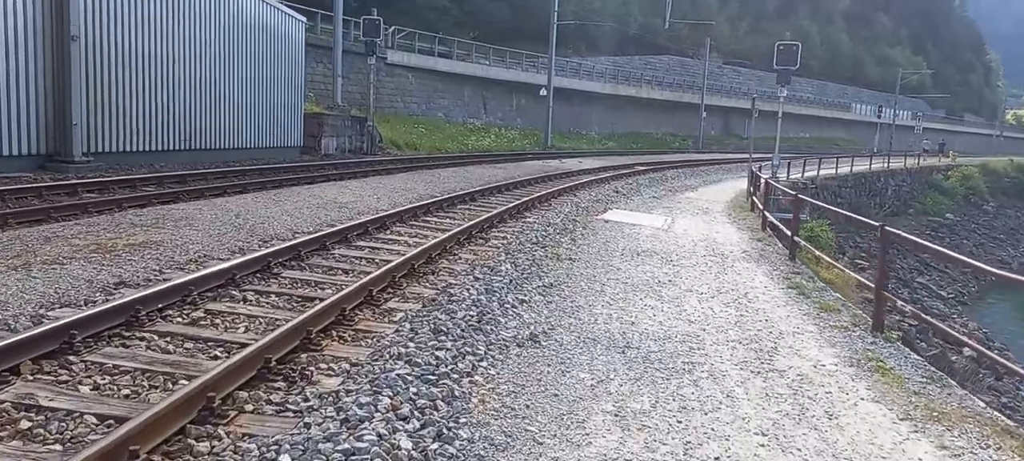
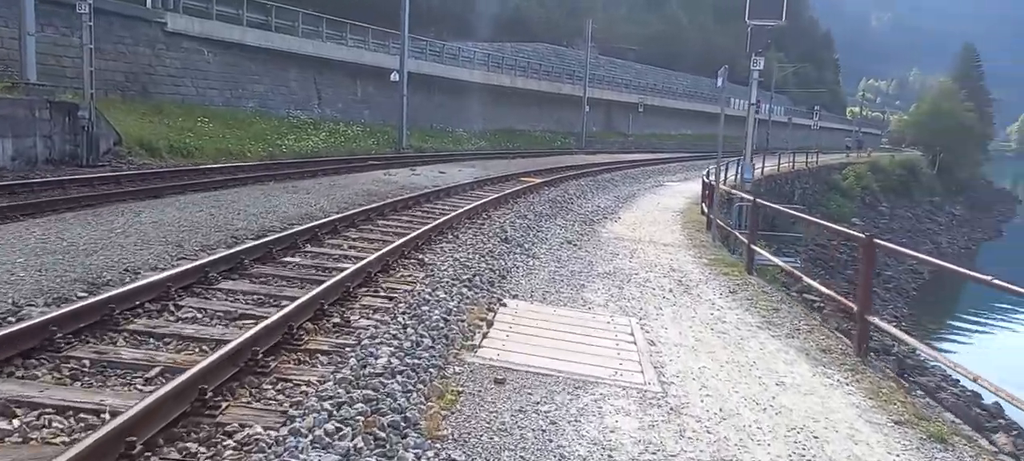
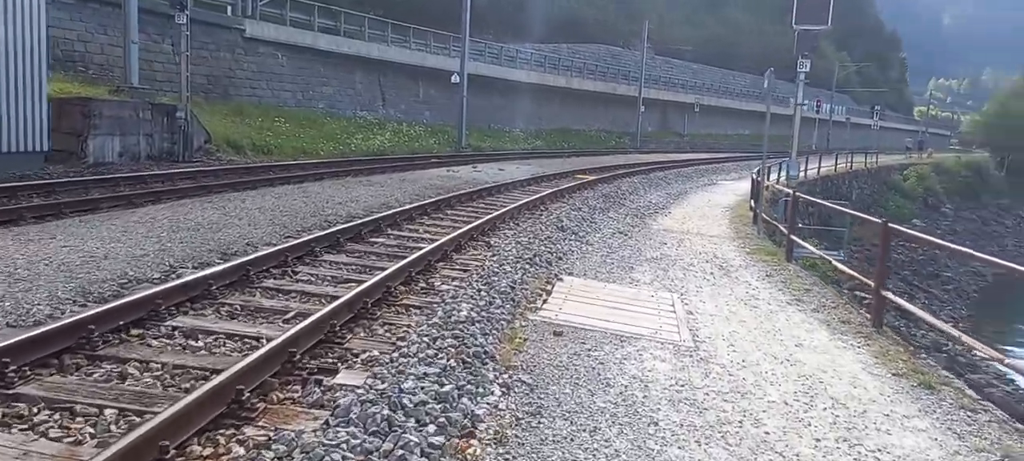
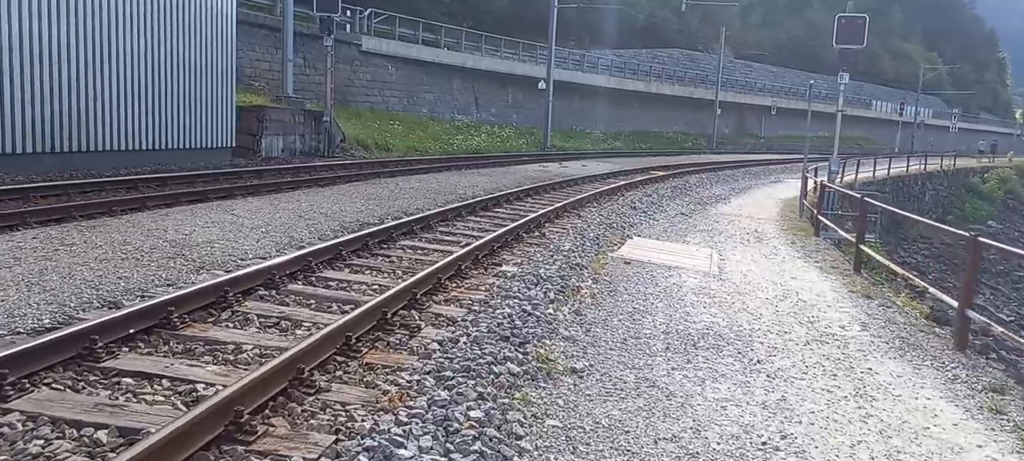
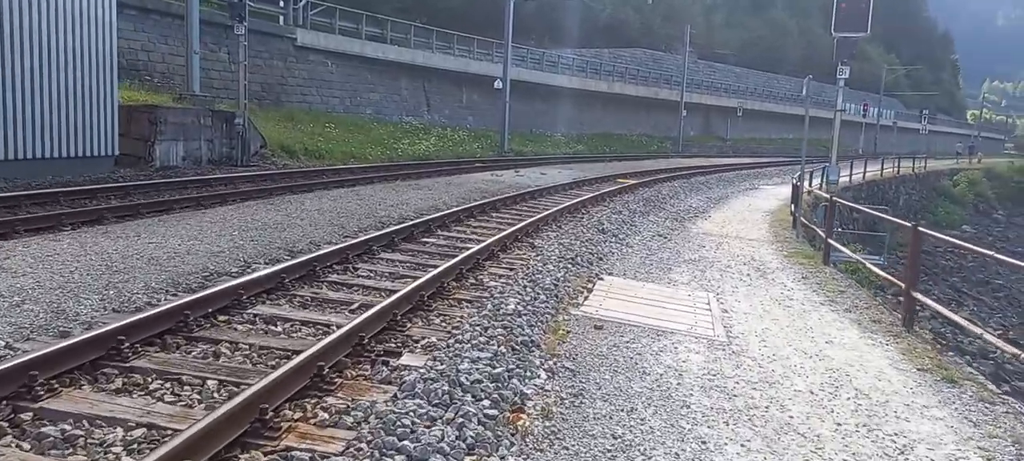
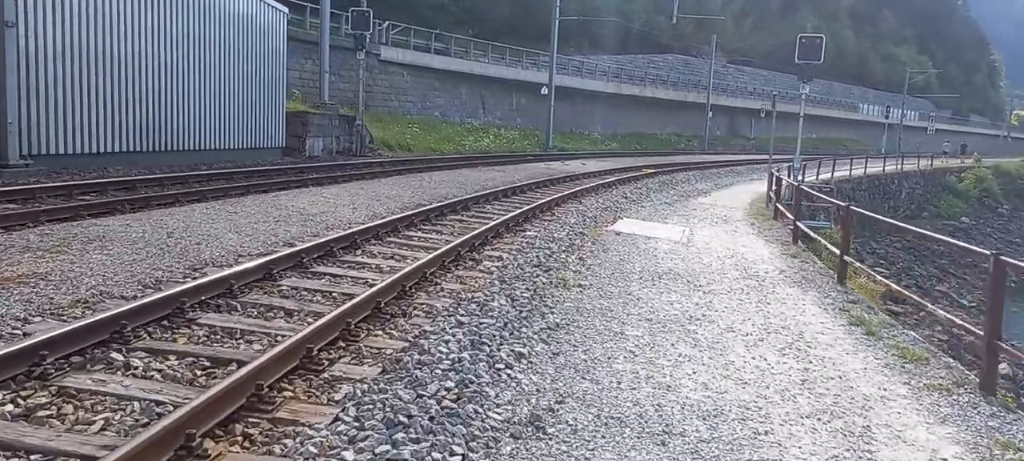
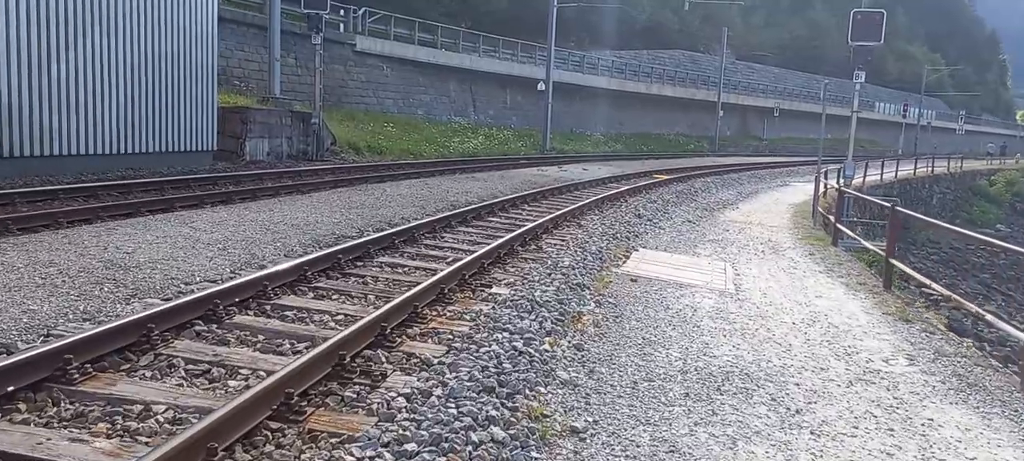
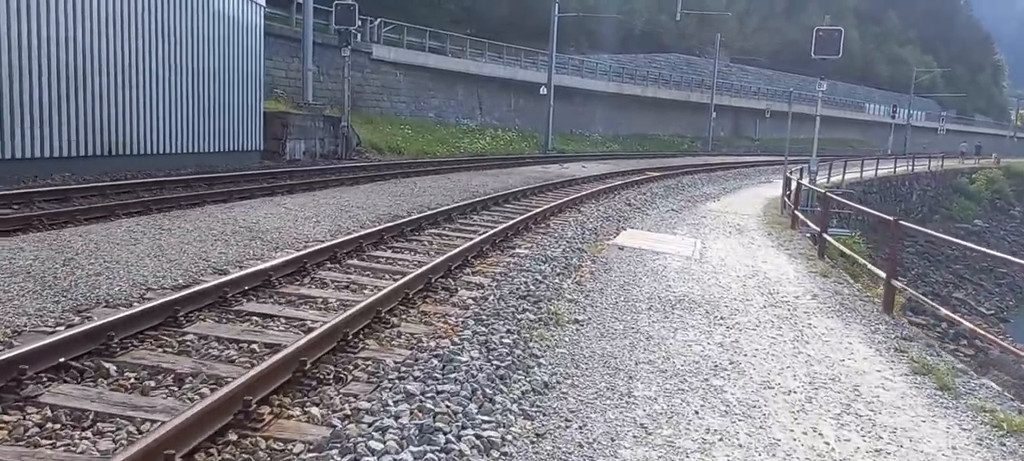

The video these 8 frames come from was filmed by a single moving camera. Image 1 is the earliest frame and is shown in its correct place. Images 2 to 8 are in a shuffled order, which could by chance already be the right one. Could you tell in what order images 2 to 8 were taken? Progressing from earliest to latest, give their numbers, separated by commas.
6, 8, 4, 7, 5, 3, 2
